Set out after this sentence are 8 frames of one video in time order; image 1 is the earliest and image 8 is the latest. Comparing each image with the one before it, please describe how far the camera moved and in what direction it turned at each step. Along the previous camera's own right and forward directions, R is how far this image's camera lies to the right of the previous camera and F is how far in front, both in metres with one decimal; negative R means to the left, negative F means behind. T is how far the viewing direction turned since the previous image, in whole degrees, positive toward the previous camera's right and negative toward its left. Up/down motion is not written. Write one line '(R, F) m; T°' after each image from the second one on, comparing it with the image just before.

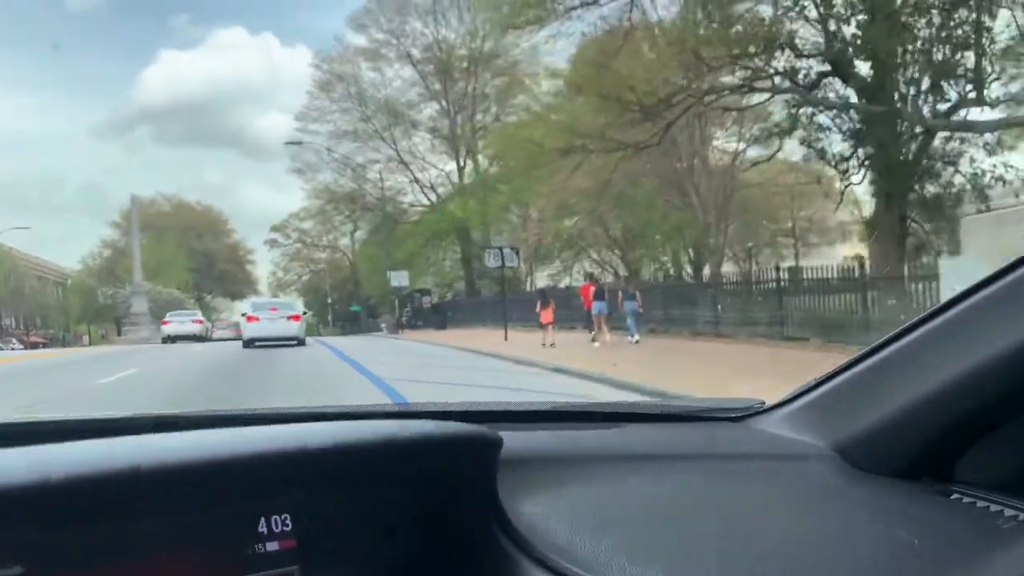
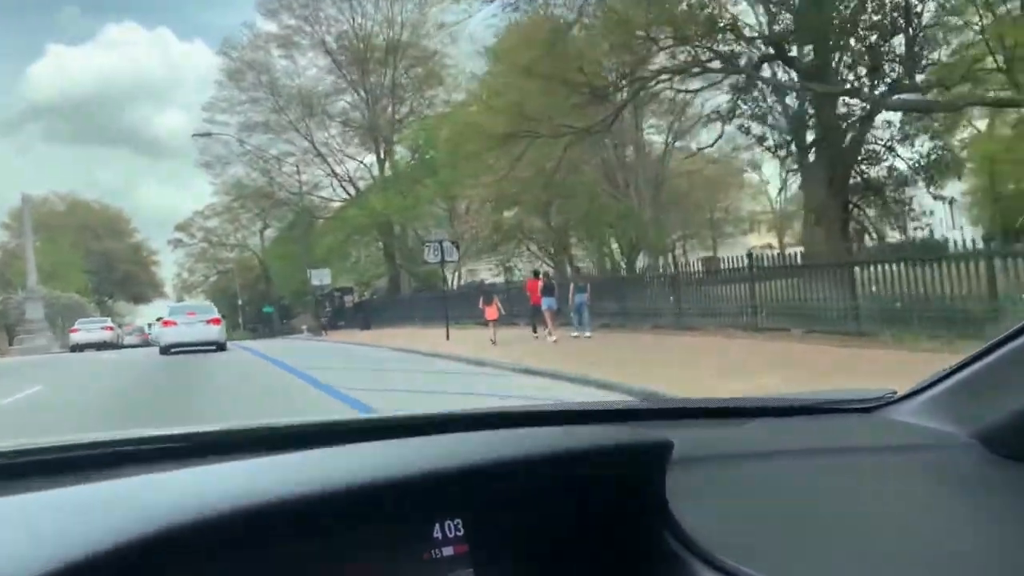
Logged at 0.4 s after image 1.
(-0.7, +1.2) m; +6°
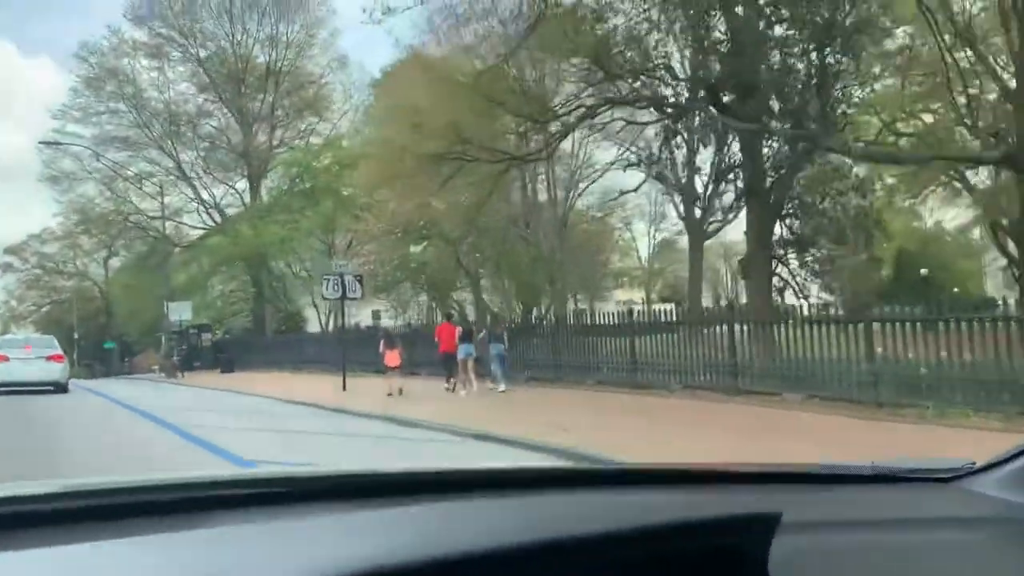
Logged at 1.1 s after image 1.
(-1.2, +2.4) m; +9°
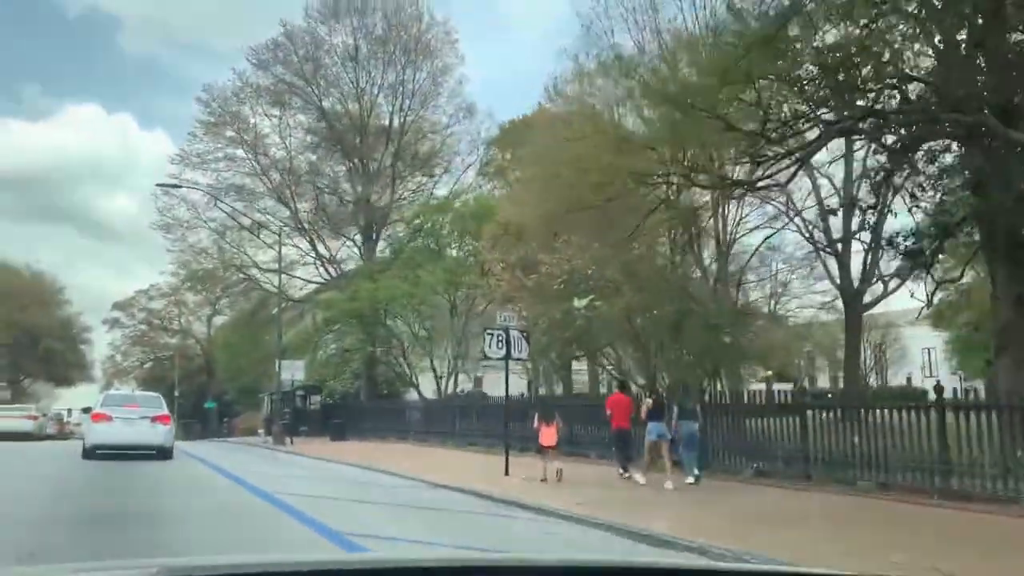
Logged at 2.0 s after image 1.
(-2.0, +3.5) m; -6°
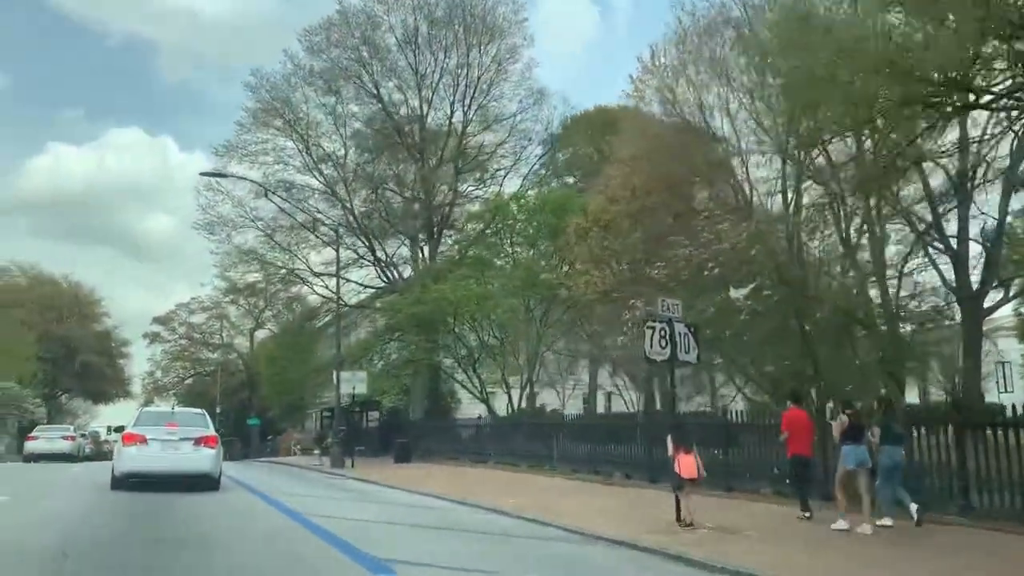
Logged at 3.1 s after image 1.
(-1.6, +3.7) m; -2°
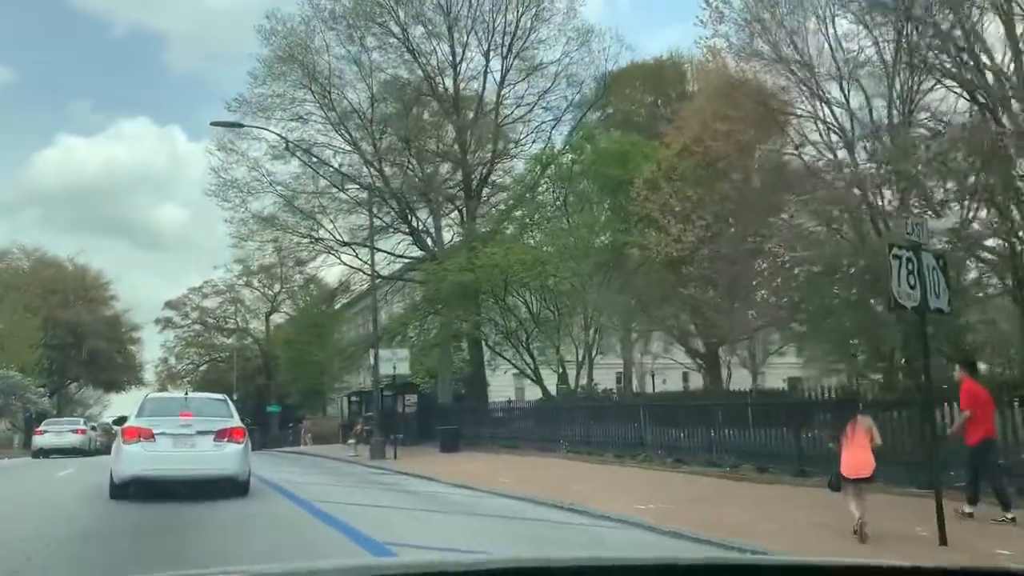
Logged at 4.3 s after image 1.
(-1.3, +3.5) m; -1°
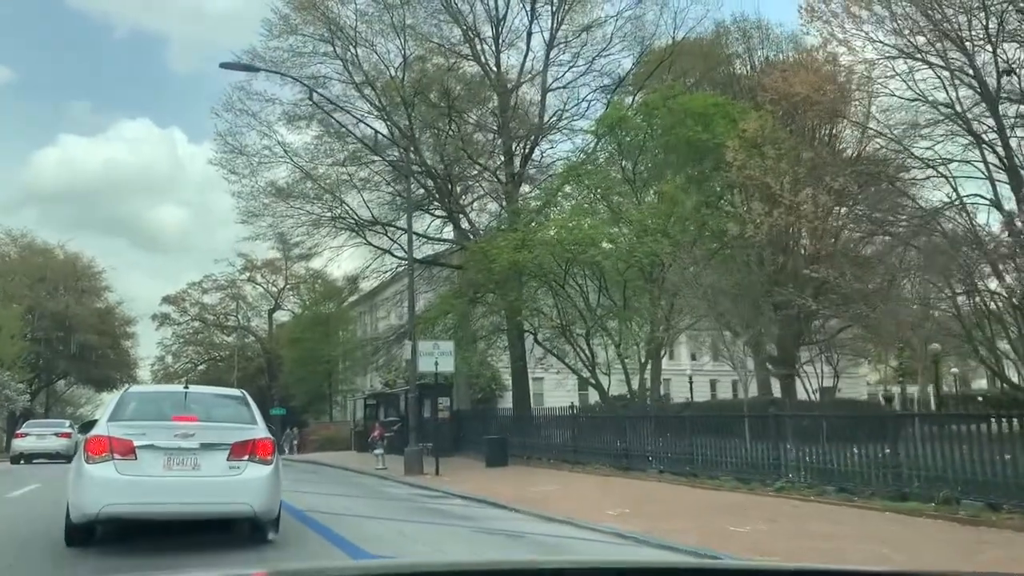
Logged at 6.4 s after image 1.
(-1.5, +3.9) m; 0°
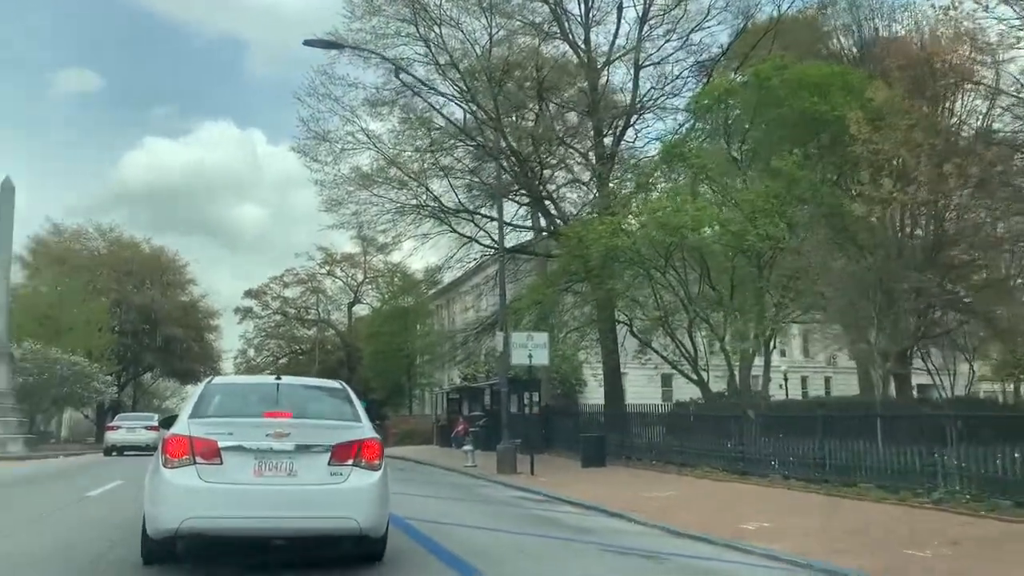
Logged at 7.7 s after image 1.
(-0.5, +1.2) m; -5°
